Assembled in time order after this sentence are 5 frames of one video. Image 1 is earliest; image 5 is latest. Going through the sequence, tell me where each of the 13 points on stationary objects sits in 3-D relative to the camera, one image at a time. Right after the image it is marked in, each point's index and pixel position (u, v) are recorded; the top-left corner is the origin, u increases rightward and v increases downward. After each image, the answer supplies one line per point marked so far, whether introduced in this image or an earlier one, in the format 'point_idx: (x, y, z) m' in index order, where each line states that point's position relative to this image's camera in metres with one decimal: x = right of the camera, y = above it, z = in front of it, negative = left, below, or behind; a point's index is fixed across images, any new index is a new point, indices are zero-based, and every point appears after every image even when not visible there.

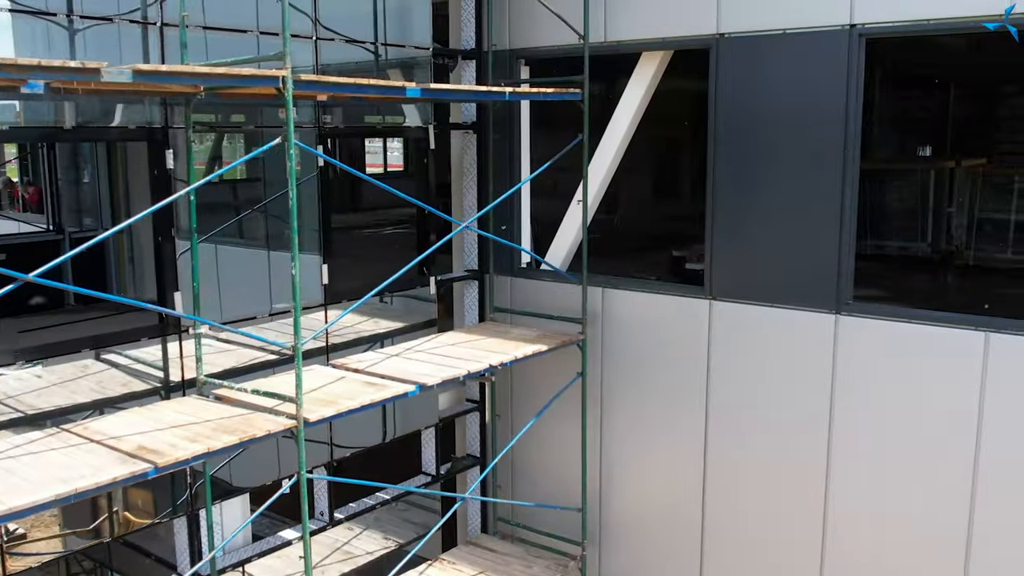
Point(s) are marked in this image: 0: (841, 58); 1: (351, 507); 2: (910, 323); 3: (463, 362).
0: (+1.7, +1.2, +4.3) m
1: (-1.0, -1.4, +5.1) m
2: (+2.1, -0.2, +4.3) m
3: (-0.3, -0.4, +4.6) m
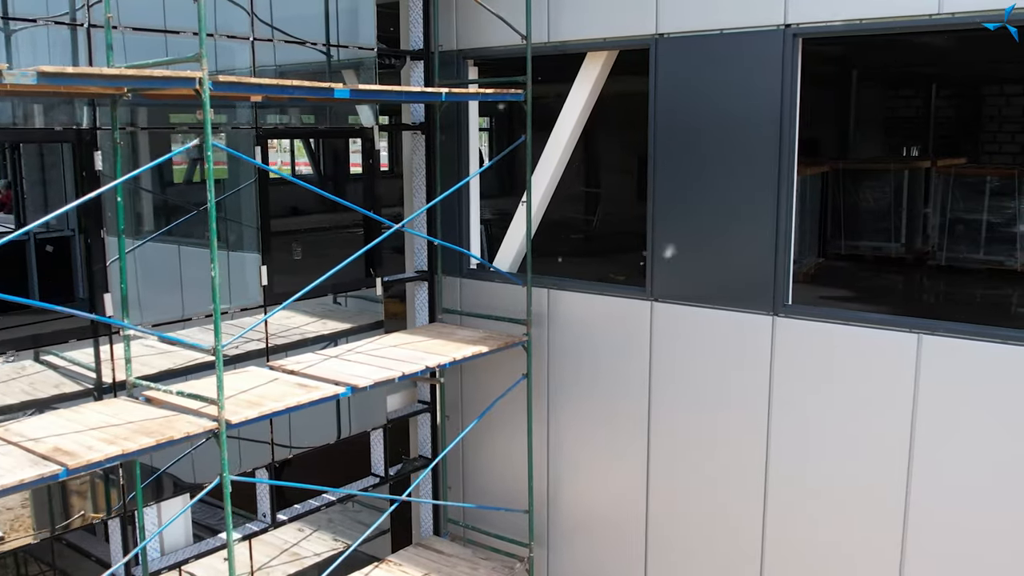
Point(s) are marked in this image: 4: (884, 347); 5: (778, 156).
0: (+1.4, +1.2, +4.3) m
1: (-1.3, -1.4, +5.1) m
2: (+1.7, -0.2, +4.3) m
3: (-0.6, -0.4, +4.6) m
4: (+1.9, -0.3, +4.2) m
5: (+1.4, +0.7, +4.3) m
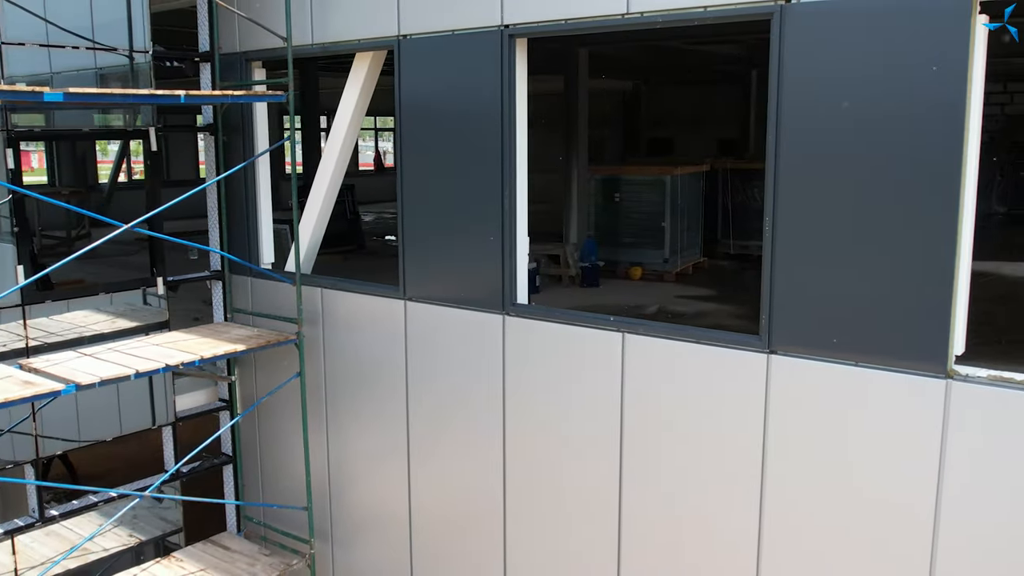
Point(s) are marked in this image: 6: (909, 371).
0: (-0.1, +1.2, +4.3) m
1: (-2.8, -1.4, +5.2) m
2: (+0.3, -0.2, +4.3) m
3: (-2.1, -0.4, +4.7) m
4: (+0.4, -0.3, +4.2) m
5: (-0.1, +0.7, +4.4) m
6: (+1.6, -0.3, +3.4) m
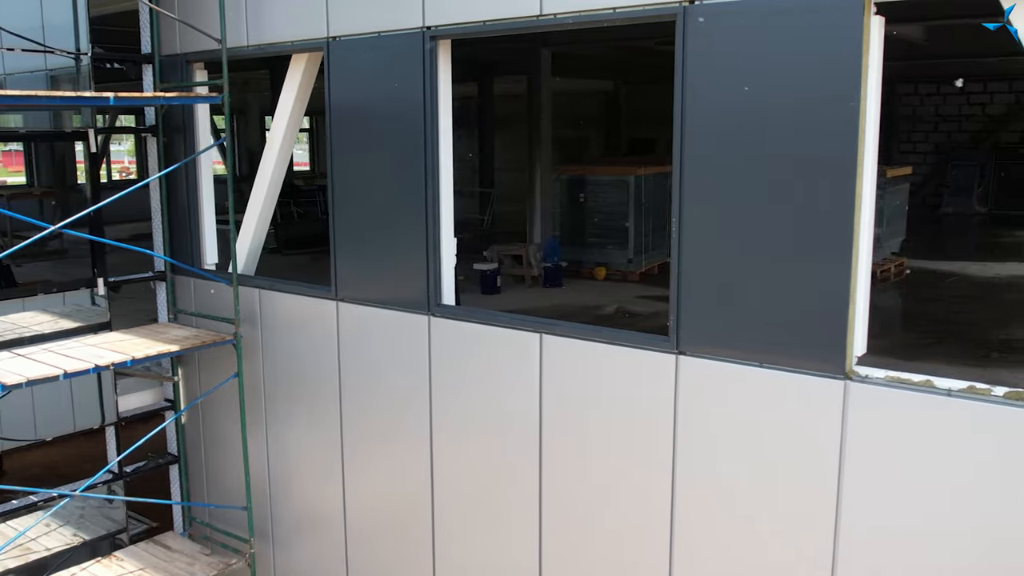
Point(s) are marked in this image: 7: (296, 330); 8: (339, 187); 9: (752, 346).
0: (-0.5, +1.2, +4.3) m
1: (-3.2, -1.4, +5.2) m
2: (-0.1, -0.2, +4.3) m
3: (-2.5, -0.4, +4.7) m
4: (0.0, -0.3, +4.2) m
5: (-0.5, +0.7, +4.4) m
6: (+1.2, -0.3, +3.4) m
7: (-1.3, -0.3, +5.1) m
8: (-1.0, +0.6, +4.8) m
9: (+1.0, -0.3, +3.5) m
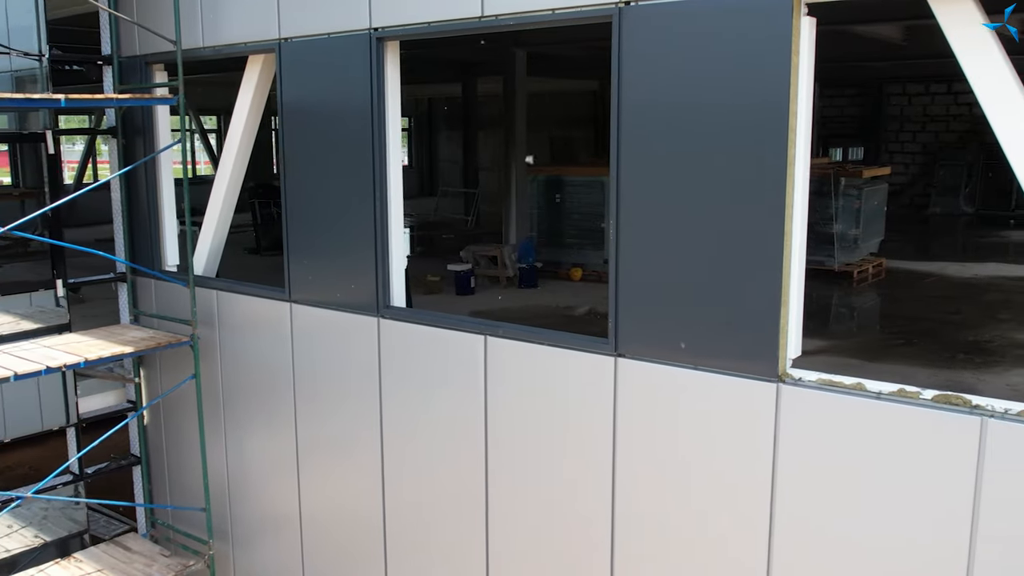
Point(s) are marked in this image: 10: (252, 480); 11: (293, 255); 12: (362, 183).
0: (-0.8, +1.2, +4.3) m
1: (-3.4, -1.4, +5.2) m
2: (-0.4, -0.2, +4.3) m
3: (-2.7, -0.4, +4.7) m
4: (-0.3, -0.3, +4.2) m
5: (-0.7, +0.7, +4.4) m
6: (+1.0, -0.4, +3.4) m
7: (-1.6, -0.3, +5.1) m
8: (-1.3, +0.6, +4.8) m
9: (+0.8, -0.3, +3.5) m
10: (-1.7, -1.2, +5.3) m
11: (-1.3, +0.2, +4.9) m
12: (-0.8, +0.6, +4.4) m
